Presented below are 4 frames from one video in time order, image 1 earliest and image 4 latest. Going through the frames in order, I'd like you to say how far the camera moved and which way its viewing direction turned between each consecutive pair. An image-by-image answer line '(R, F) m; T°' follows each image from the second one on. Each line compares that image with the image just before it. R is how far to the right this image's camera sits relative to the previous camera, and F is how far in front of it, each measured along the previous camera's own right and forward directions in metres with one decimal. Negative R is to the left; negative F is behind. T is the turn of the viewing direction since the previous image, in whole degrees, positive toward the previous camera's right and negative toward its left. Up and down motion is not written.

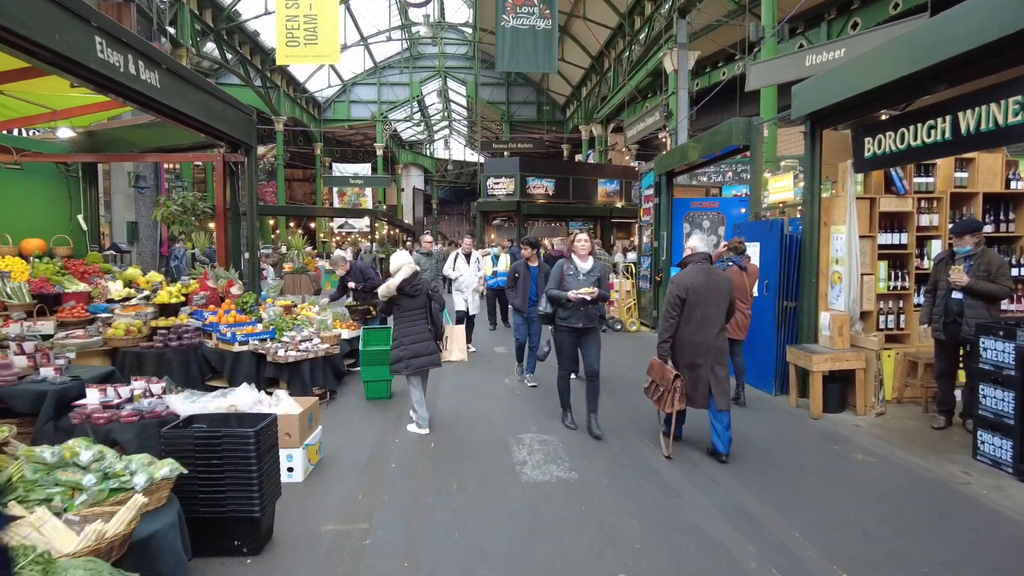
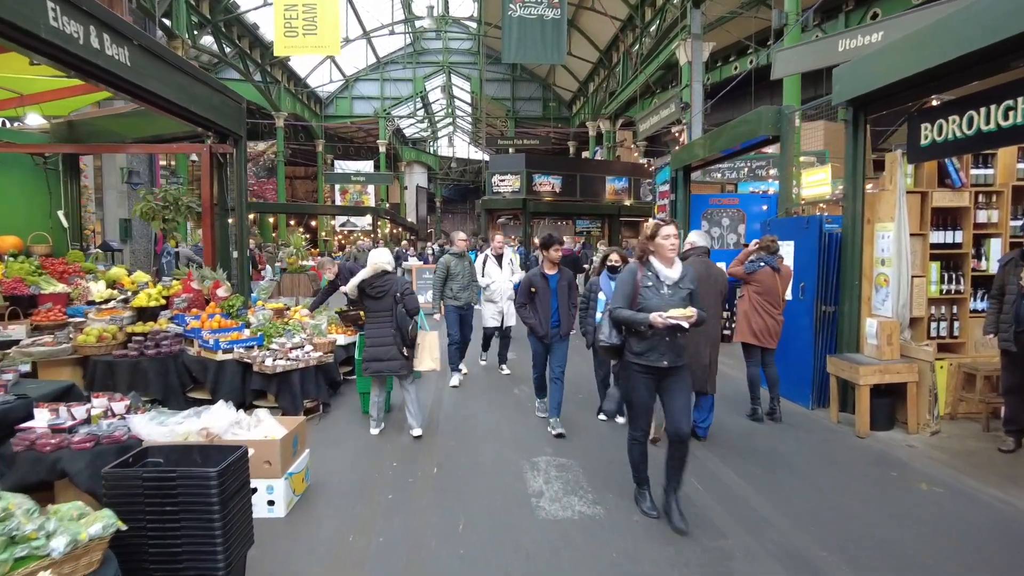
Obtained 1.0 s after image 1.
(-0.1, +0.6) m; 0°
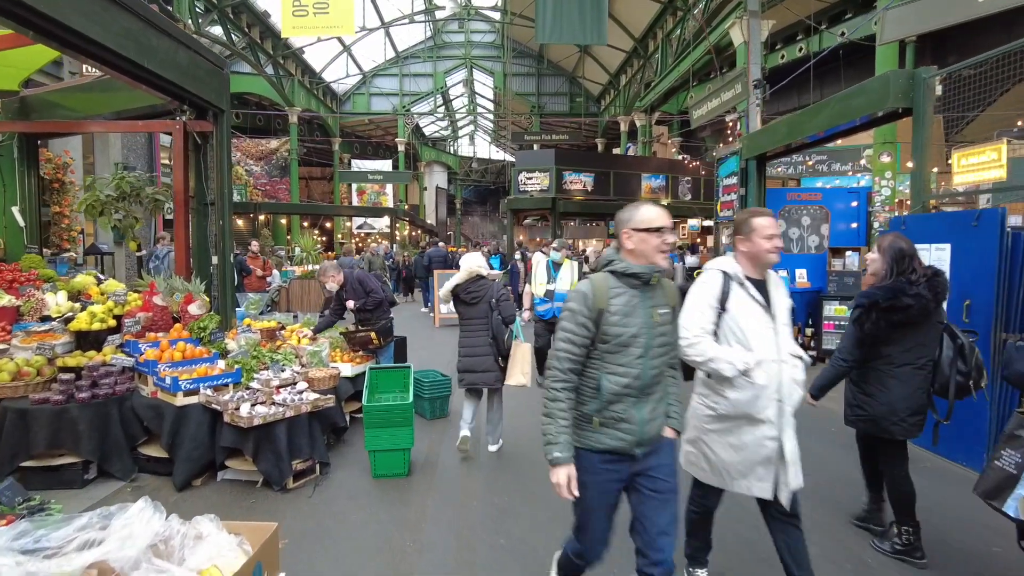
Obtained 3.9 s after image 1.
(-0.3, +1.5) m; -2°
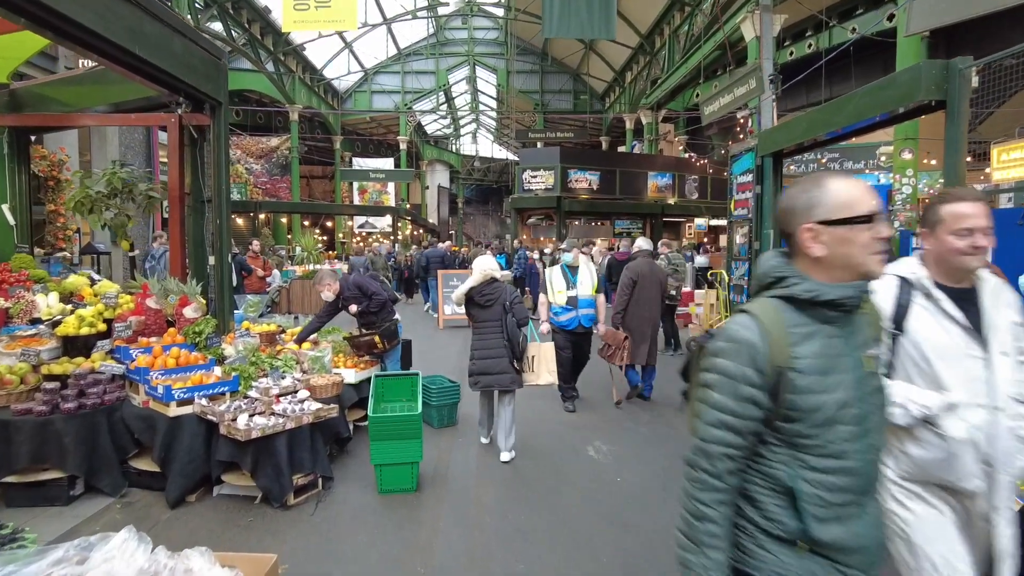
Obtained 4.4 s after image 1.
(-0.1, +0.3) m; 0°
